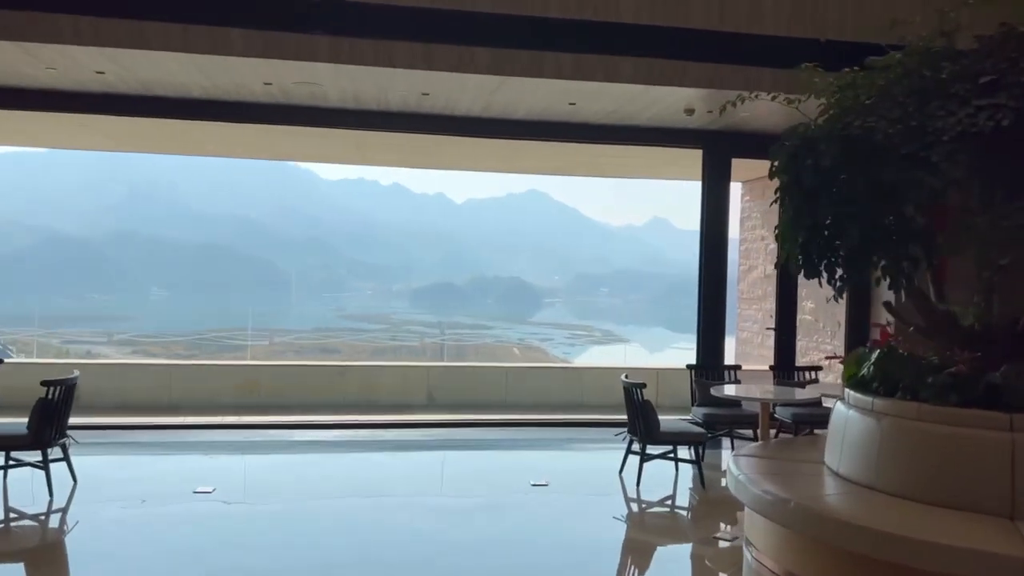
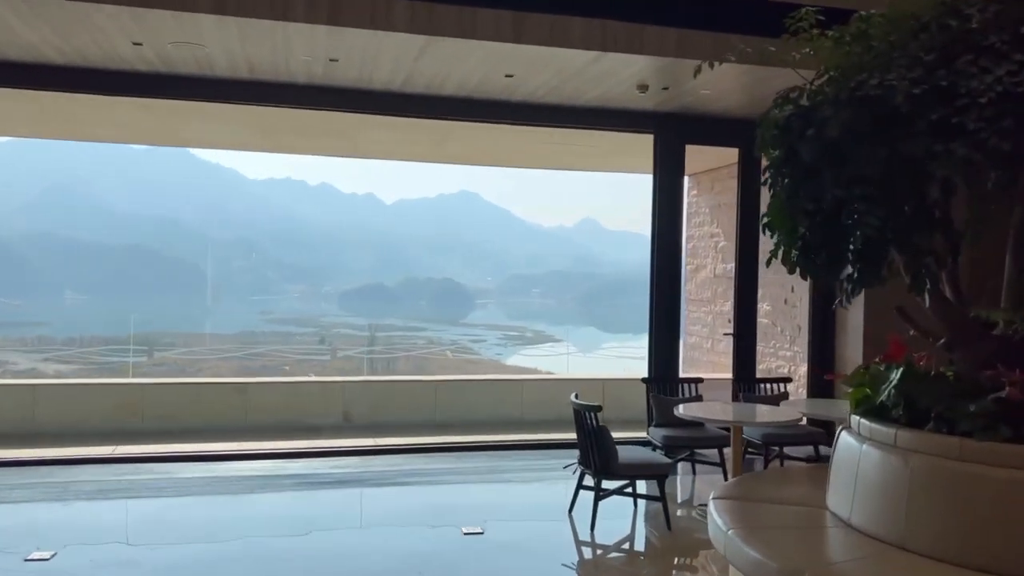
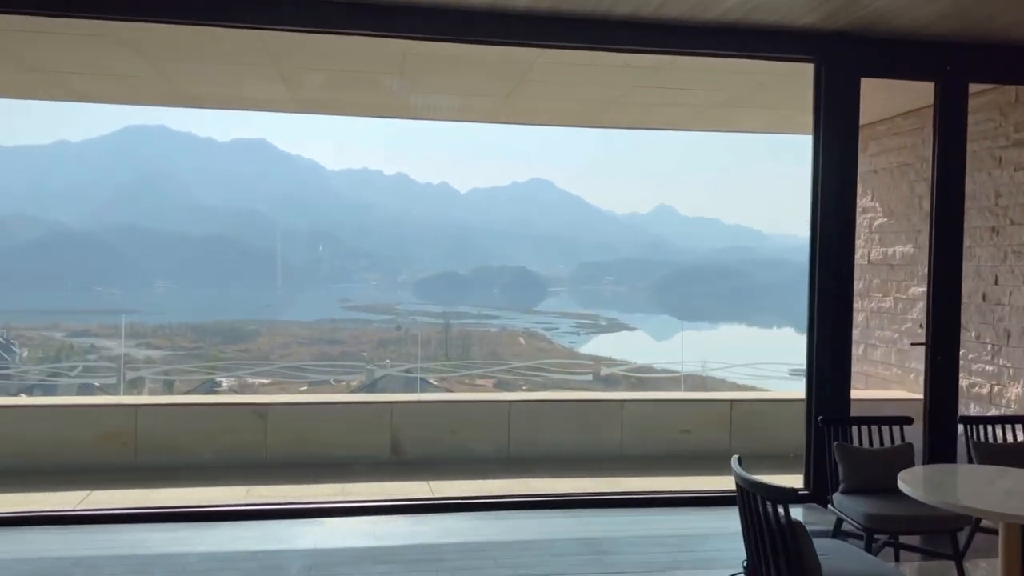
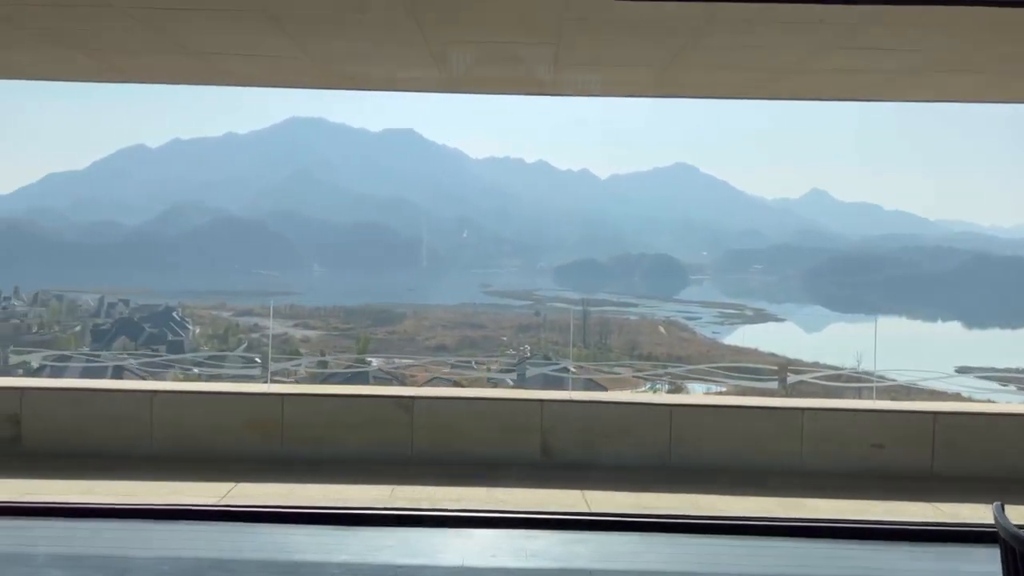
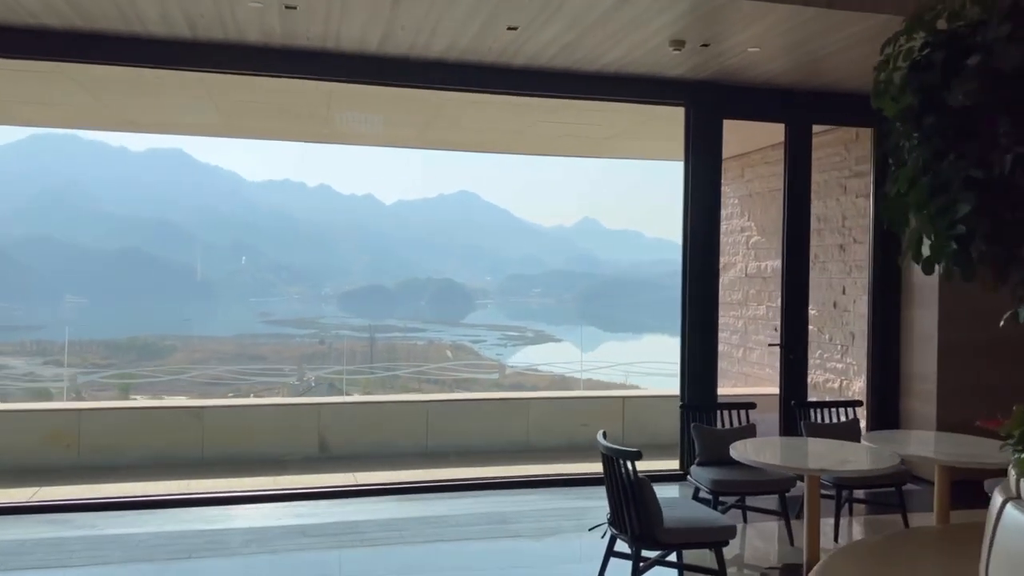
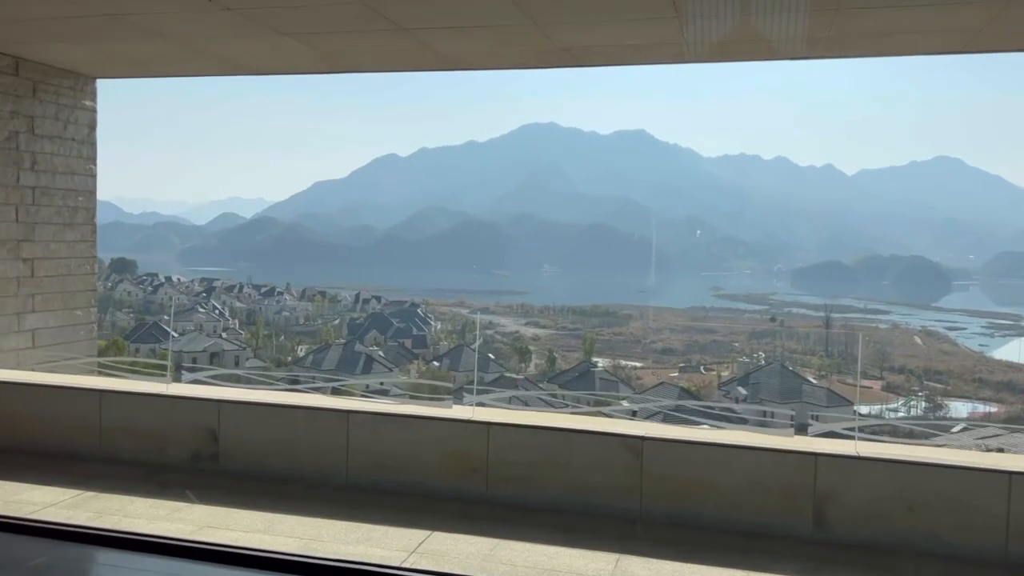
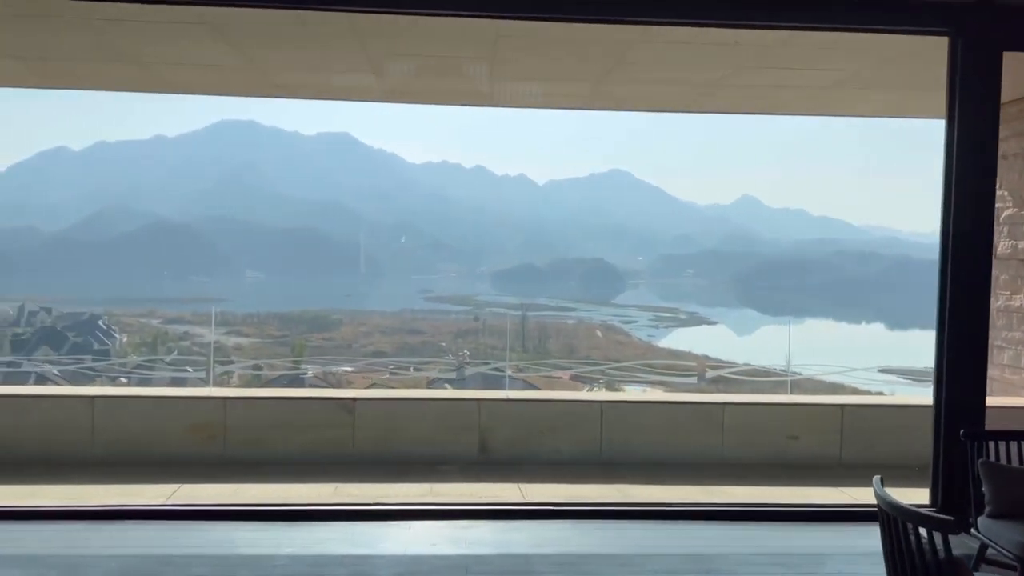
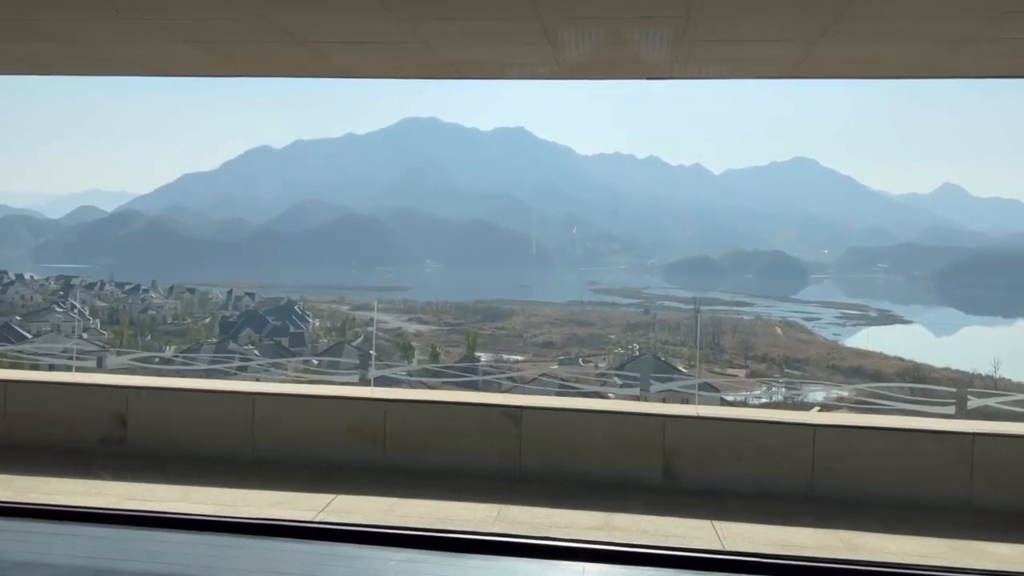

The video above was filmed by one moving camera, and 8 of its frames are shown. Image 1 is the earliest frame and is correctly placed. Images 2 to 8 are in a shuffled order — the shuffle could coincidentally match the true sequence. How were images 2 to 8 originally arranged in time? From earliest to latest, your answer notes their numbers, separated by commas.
2, 5, 3, 7, 4, 8, 6
